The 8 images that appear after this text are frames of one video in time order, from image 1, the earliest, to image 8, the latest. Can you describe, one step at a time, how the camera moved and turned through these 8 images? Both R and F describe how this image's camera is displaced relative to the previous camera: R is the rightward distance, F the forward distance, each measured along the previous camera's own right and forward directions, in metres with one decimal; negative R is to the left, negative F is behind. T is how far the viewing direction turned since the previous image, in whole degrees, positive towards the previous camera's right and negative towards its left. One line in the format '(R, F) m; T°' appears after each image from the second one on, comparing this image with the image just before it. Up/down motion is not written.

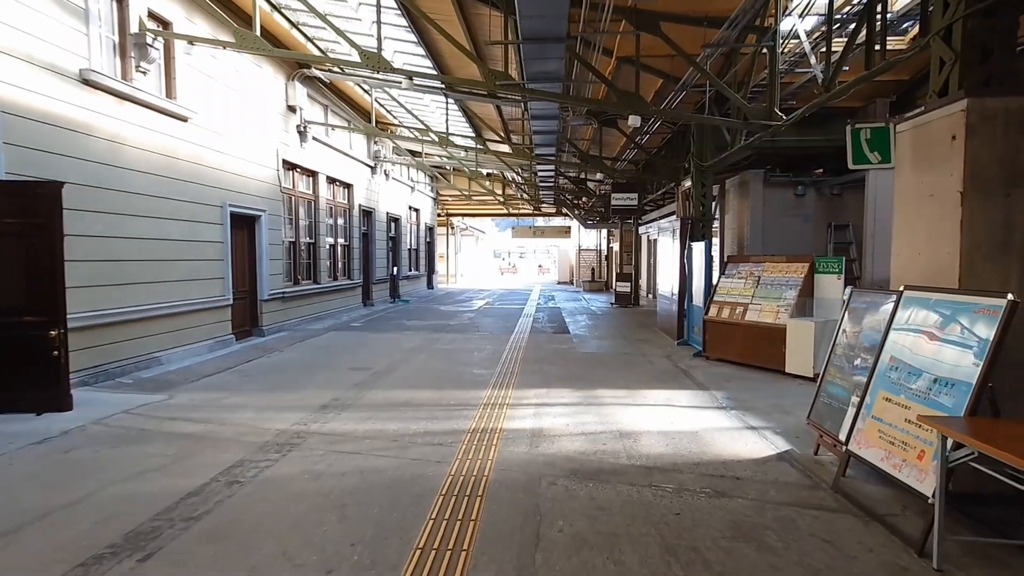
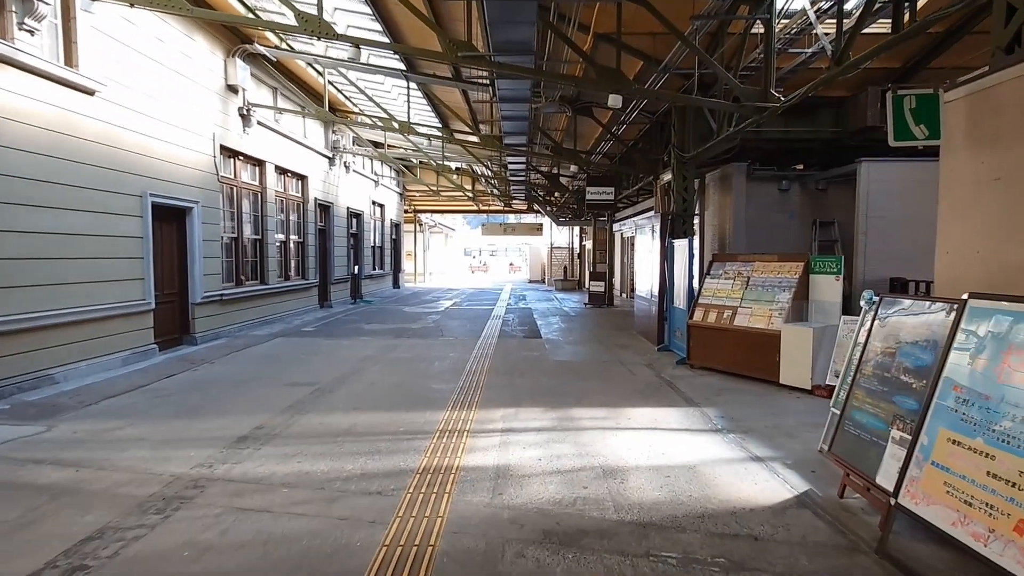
(+0.1, +0.8) m; +3°
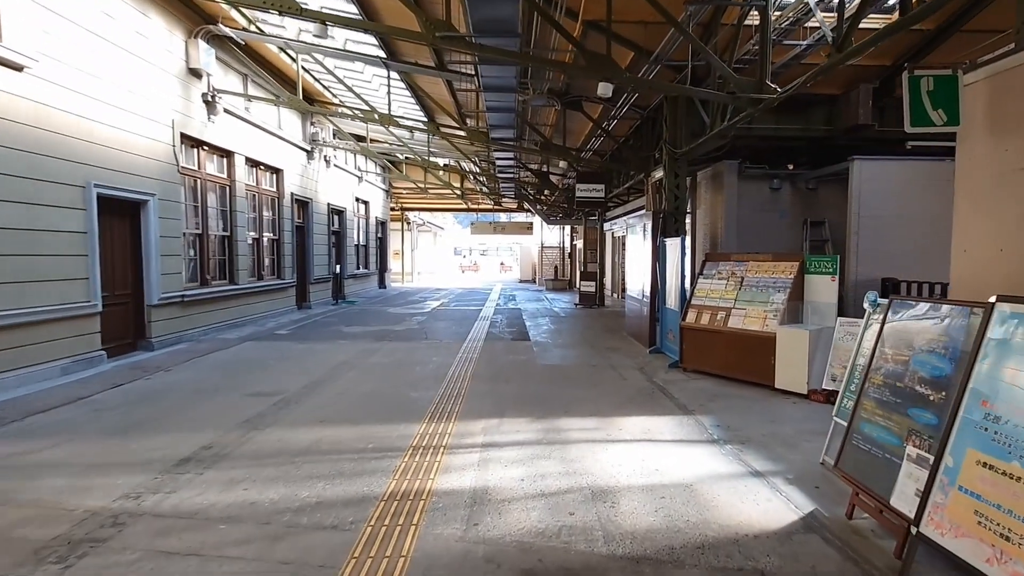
(+0.1, +0.4) m; +1°
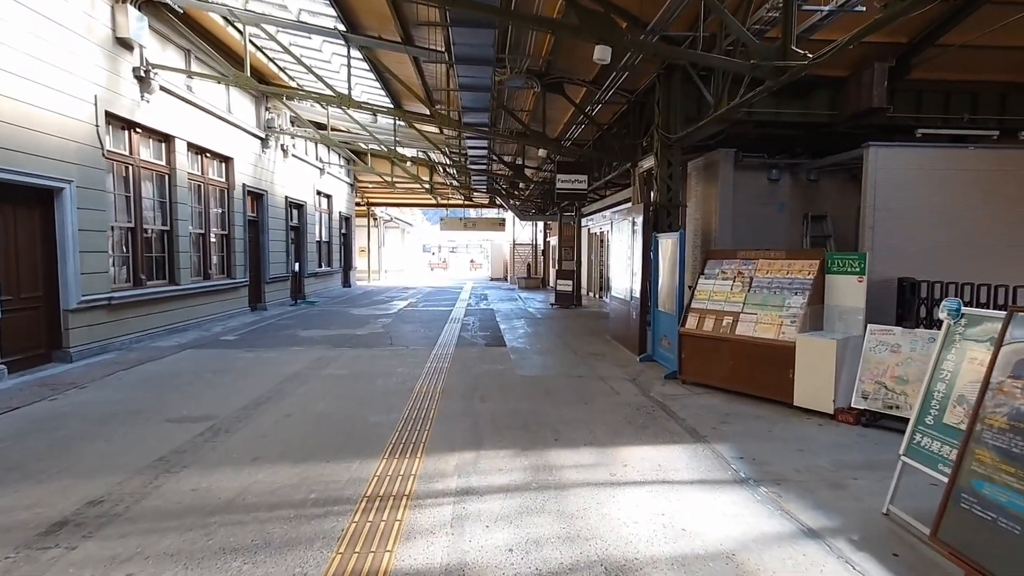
(-0.1, +0.9) m; +3°
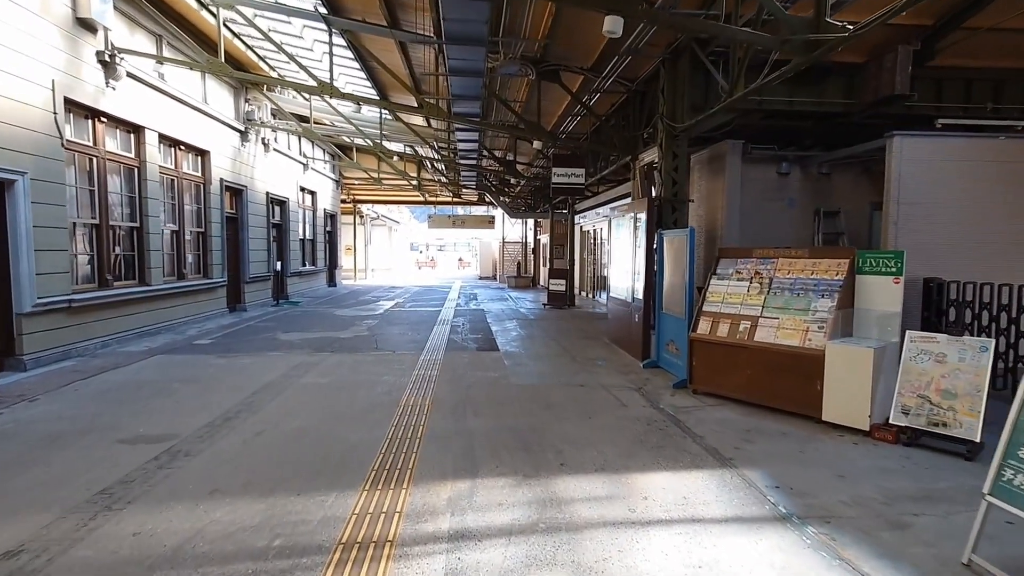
(-0.1, +0.5) m; +1°
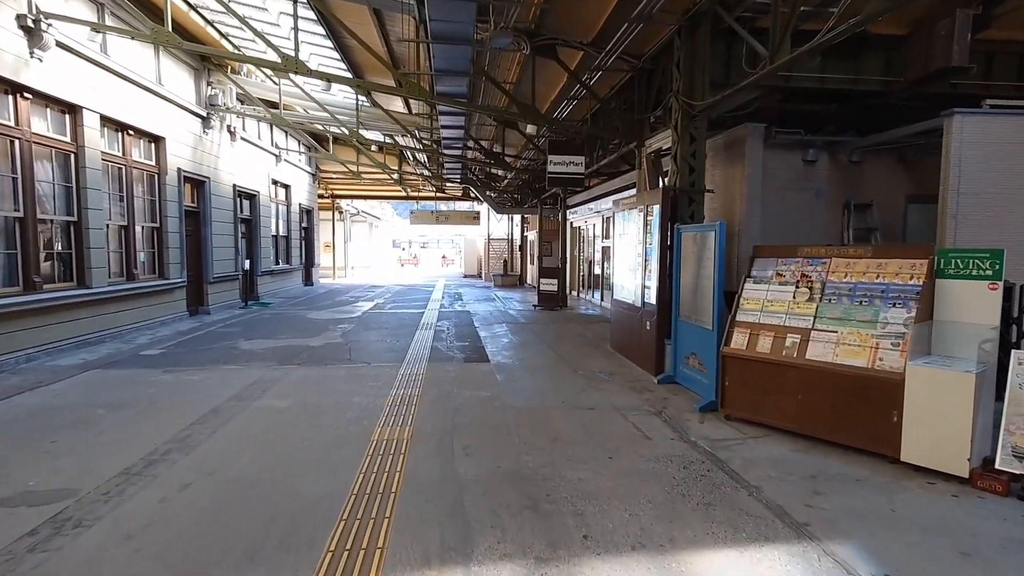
(-0.1, +1.0) m; +2°
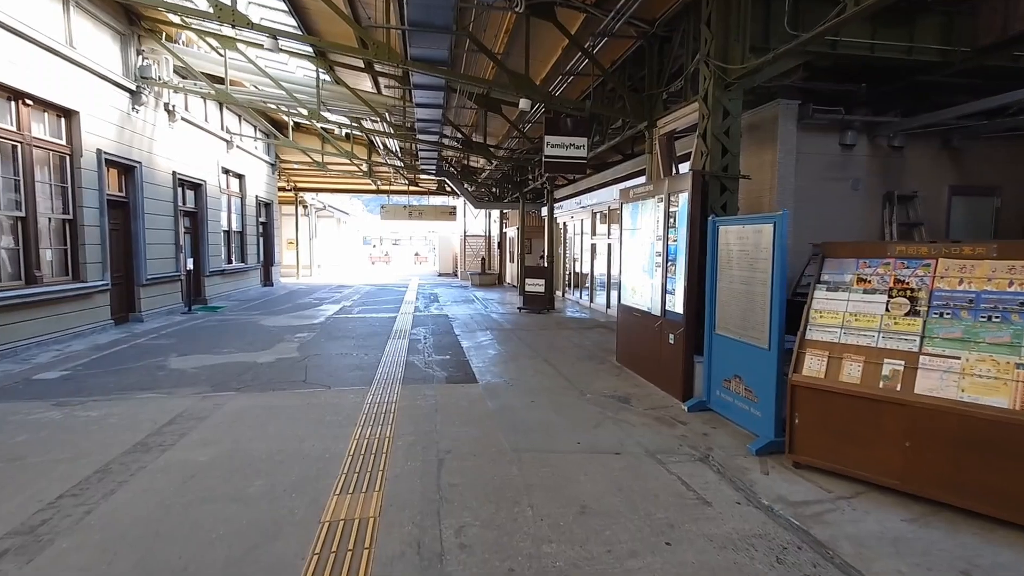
(-0.2, +1.2) m; +3°
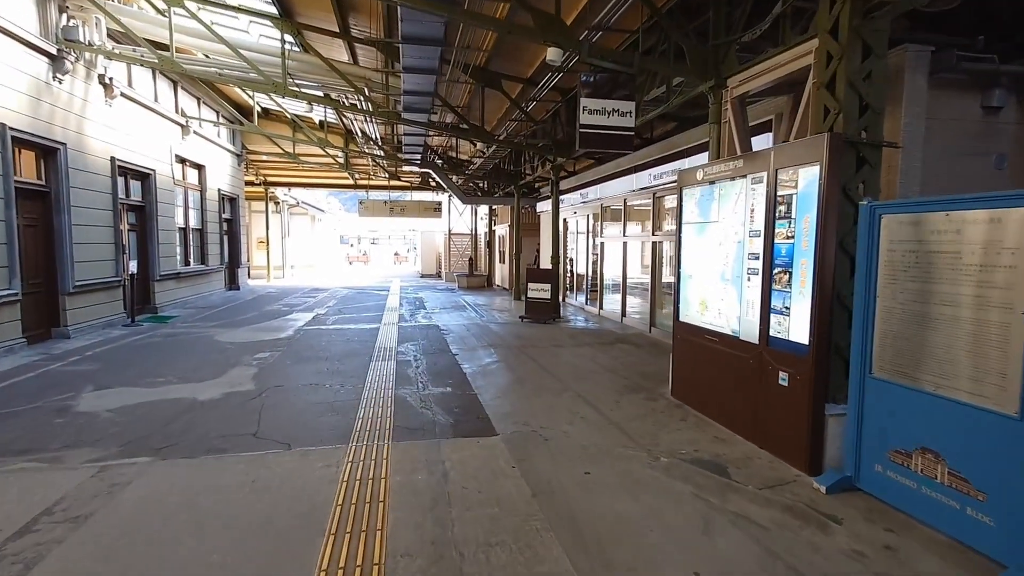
(-0.5, +1.7) m; +2°
